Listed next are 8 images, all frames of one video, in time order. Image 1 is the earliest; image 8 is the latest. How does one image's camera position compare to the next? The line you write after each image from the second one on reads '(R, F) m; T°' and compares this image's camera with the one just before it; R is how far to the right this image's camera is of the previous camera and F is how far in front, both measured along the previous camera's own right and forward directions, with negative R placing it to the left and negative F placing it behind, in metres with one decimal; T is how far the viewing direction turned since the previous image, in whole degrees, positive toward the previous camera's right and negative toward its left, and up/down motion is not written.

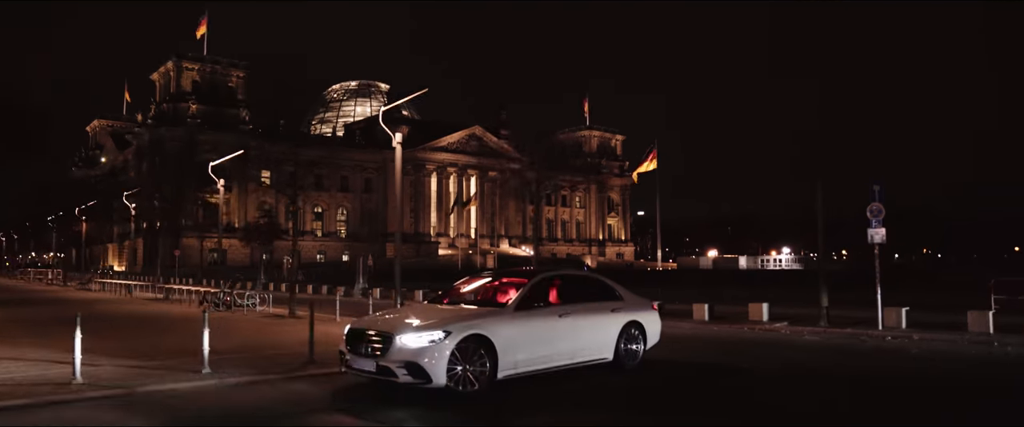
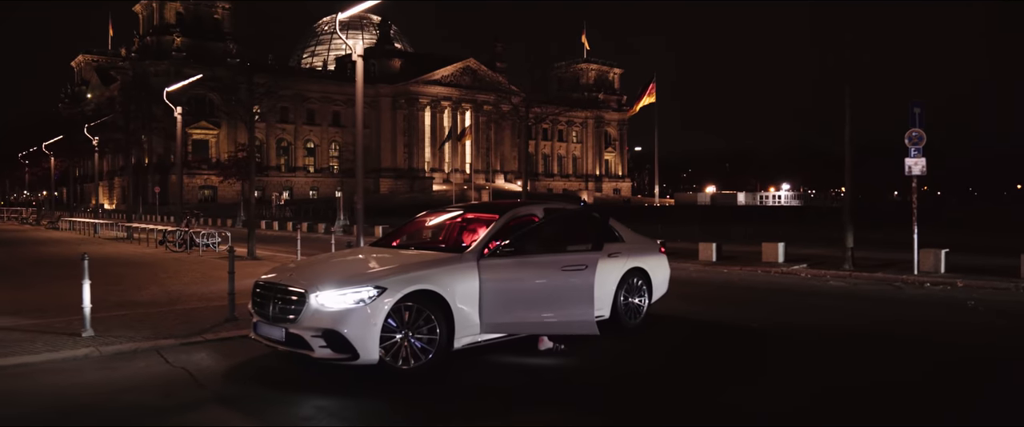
(+0.3, +2.8) m; 0°
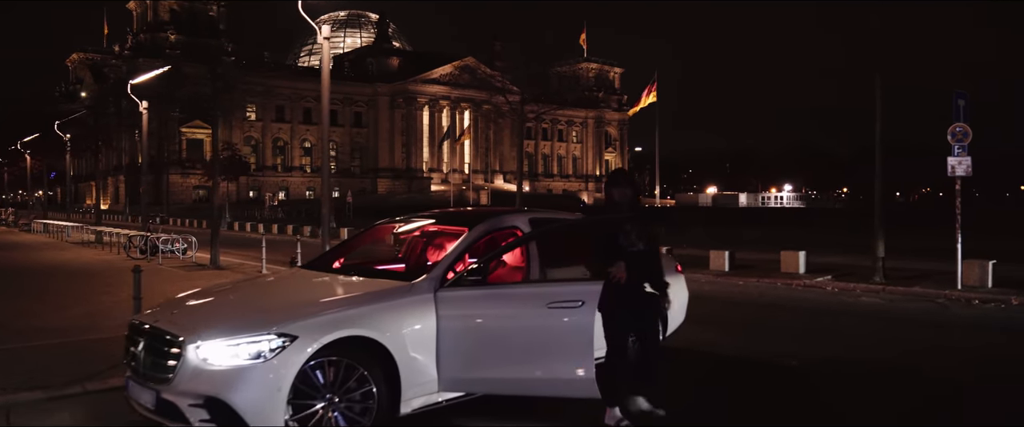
(+0.2, +2.2) m; 0°
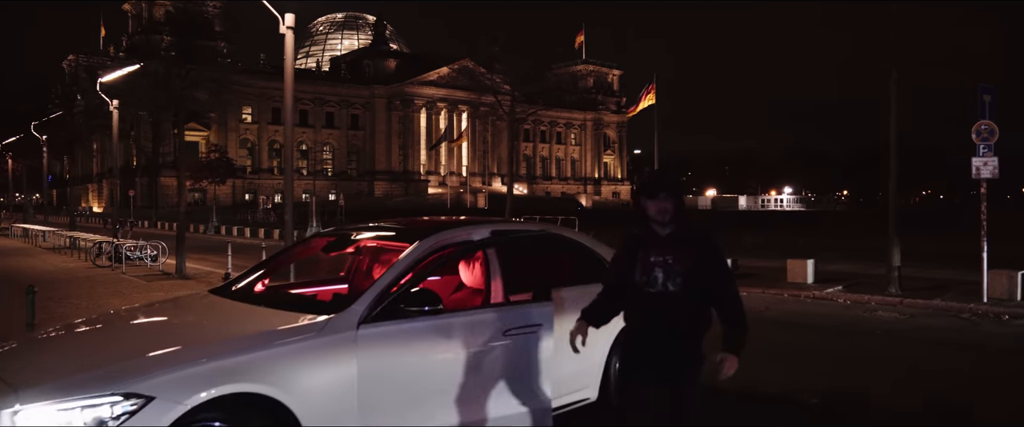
(+0.3, +1.4) m; 0°
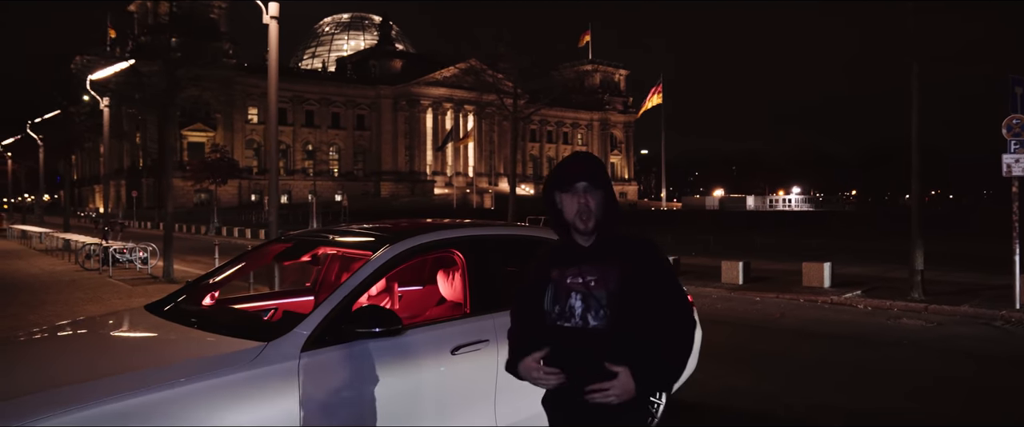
(+0.1, +0.8) m; -1°
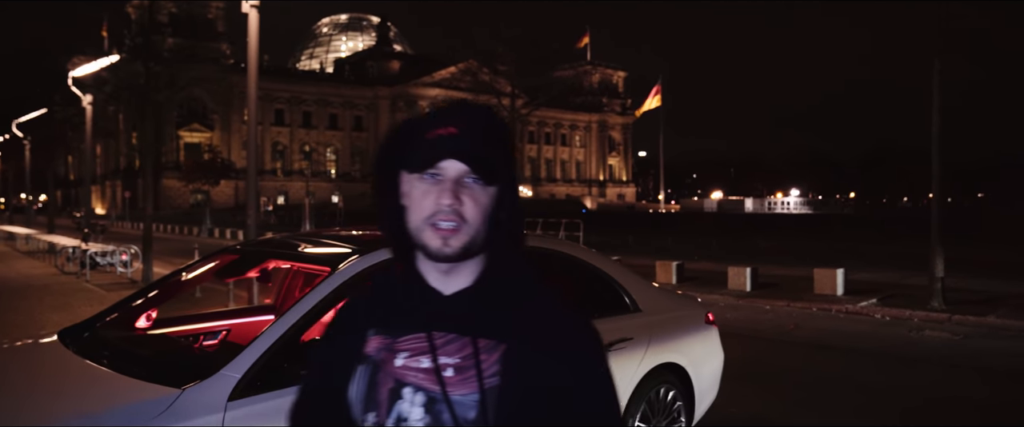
(0.0, +0.8) m; 0°
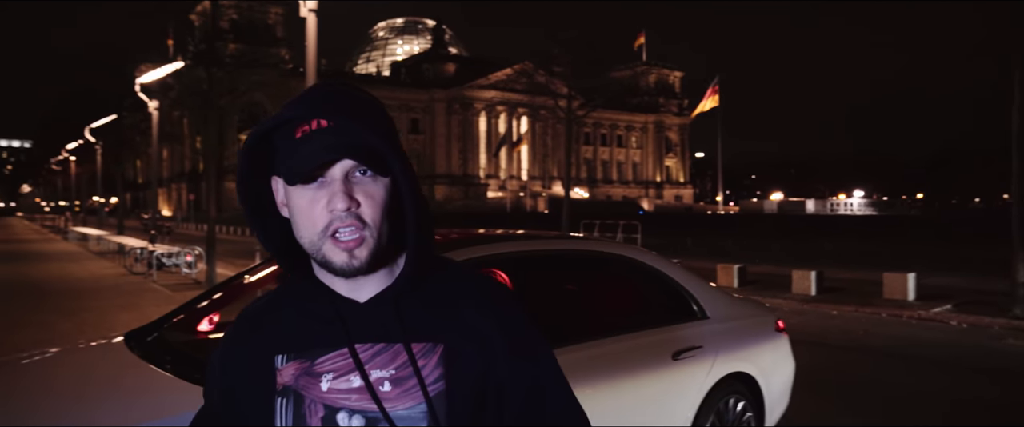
(0.0, +0.1) m; -4°
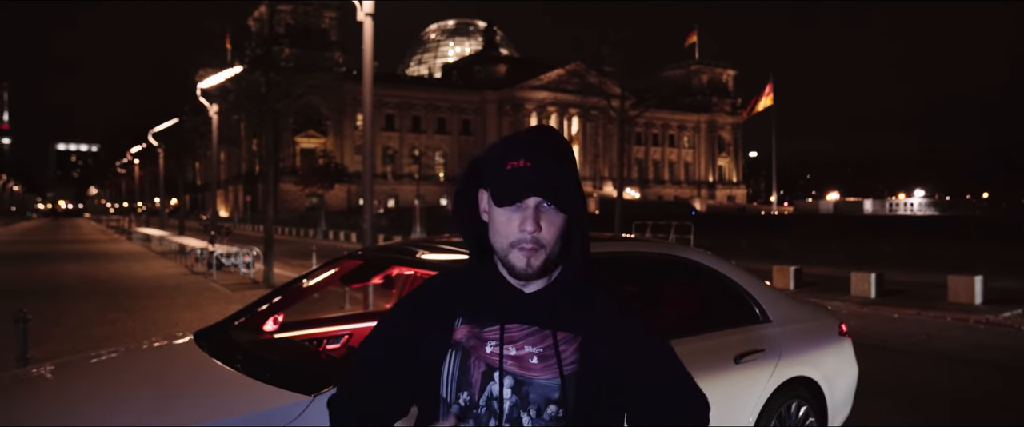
(0.0, 0.0) m; -4°
